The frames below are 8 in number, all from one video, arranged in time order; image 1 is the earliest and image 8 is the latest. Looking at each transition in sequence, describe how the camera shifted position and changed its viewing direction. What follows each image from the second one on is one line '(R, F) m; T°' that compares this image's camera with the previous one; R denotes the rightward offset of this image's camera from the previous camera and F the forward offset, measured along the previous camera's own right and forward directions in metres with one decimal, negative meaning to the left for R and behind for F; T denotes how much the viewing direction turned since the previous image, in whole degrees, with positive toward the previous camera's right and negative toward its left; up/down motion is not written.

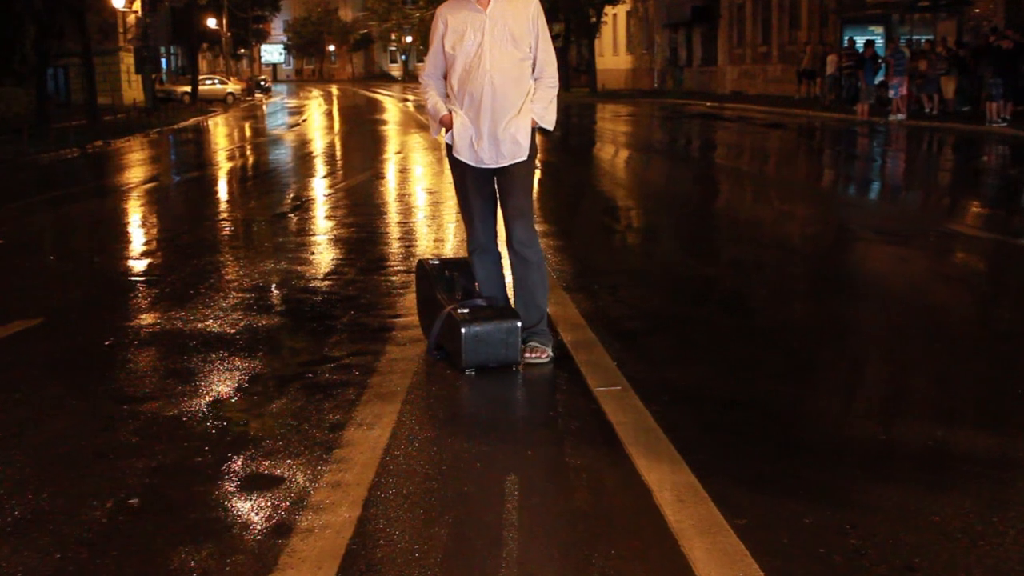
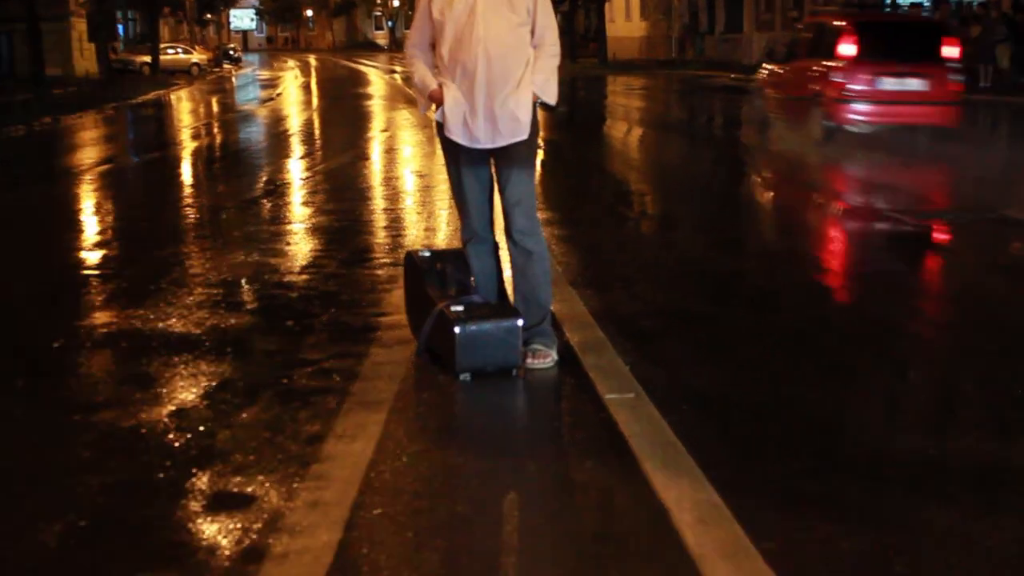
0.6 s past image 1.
(0.0, +0.8) m; 0°
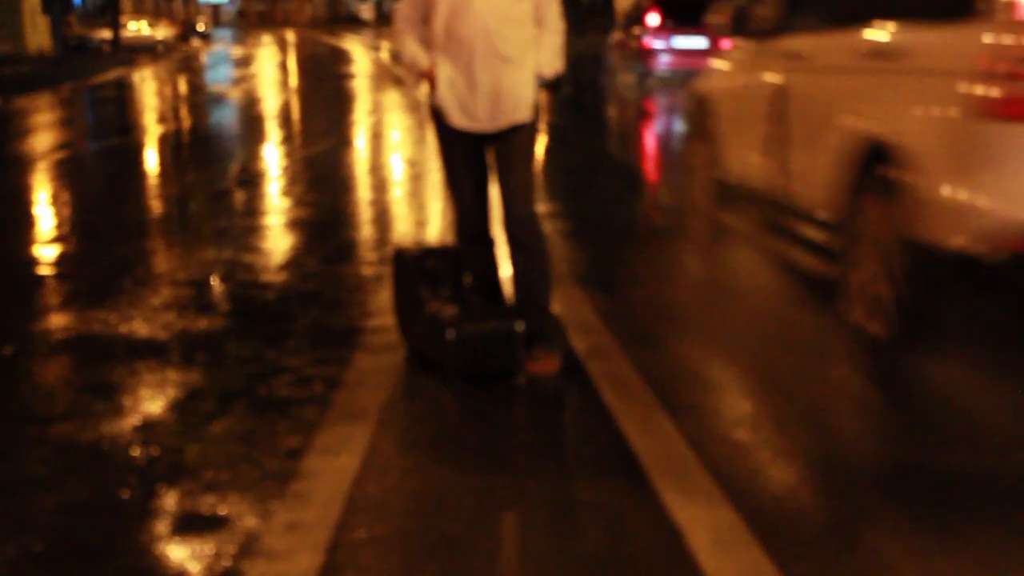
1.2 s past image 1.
(0.0, +0.6) m; 0°
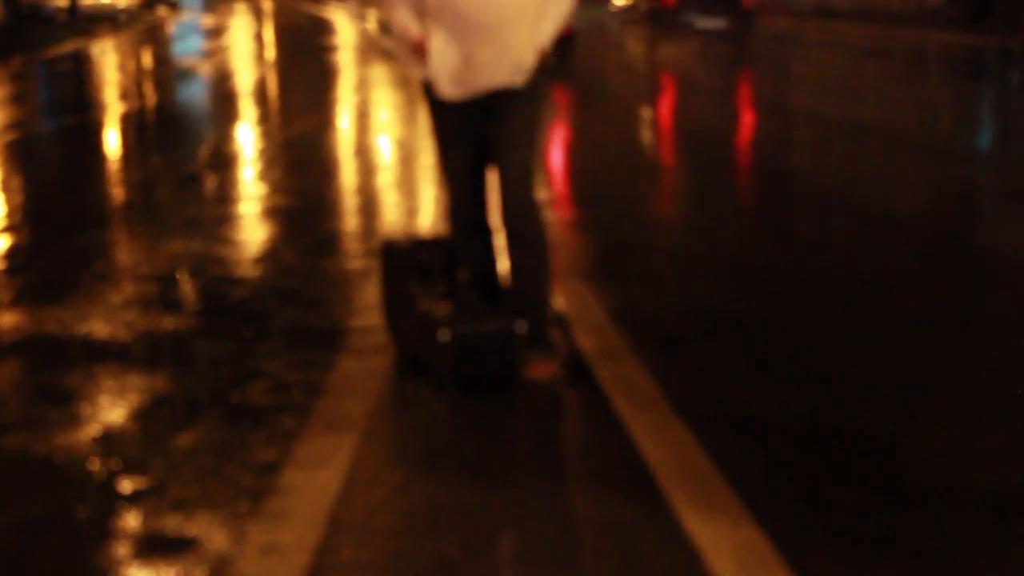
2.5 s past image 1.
(0.0, +0.6) m; 0°
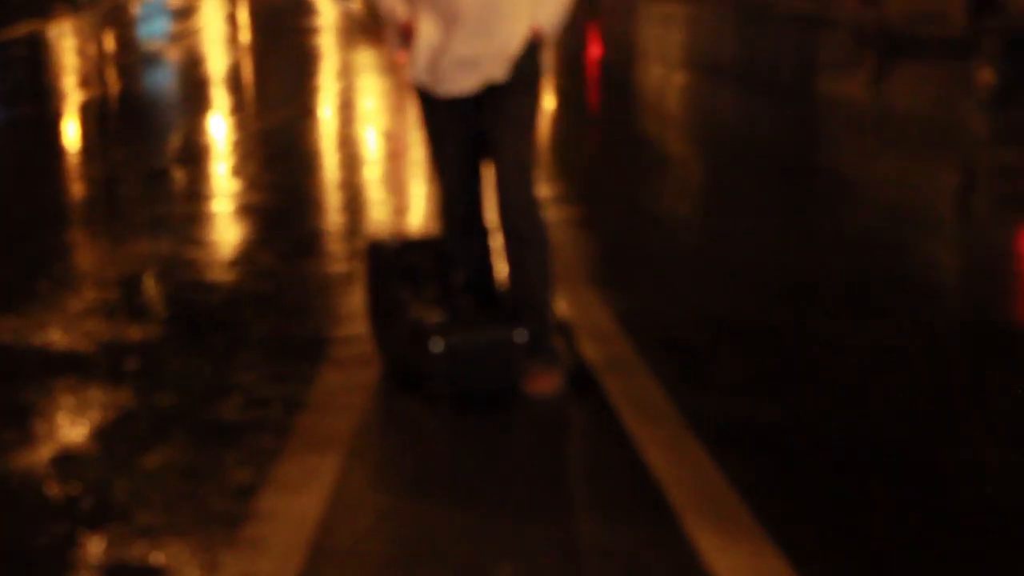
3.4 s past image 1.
(0.0, +0.5) m; +1°
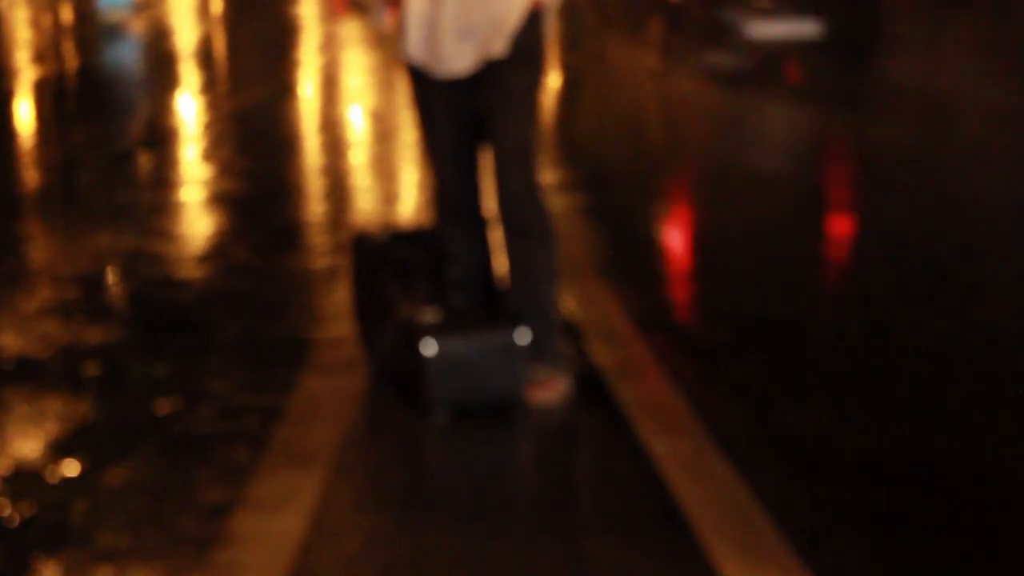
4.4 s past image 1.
(0.0, +0.5) m; 0°
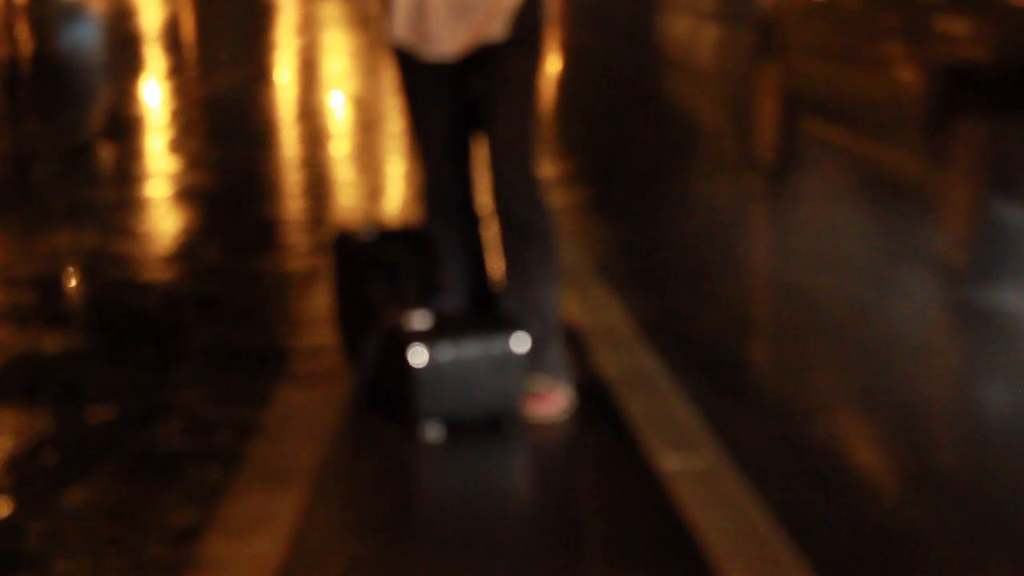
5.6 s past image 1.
(0.0, +0.4) m; 0°
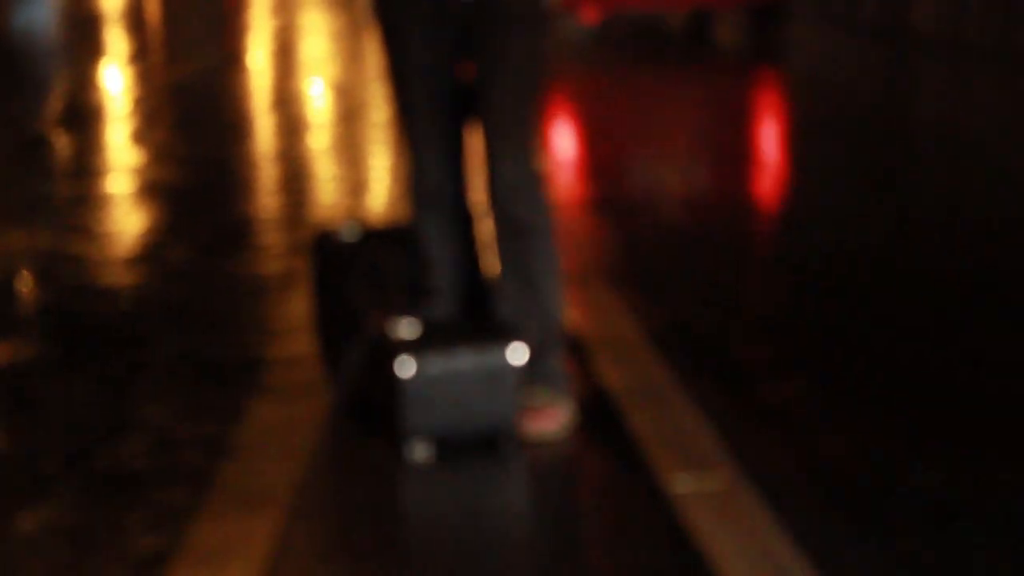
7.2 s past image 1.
(0.0, +0.4) m; 0°
